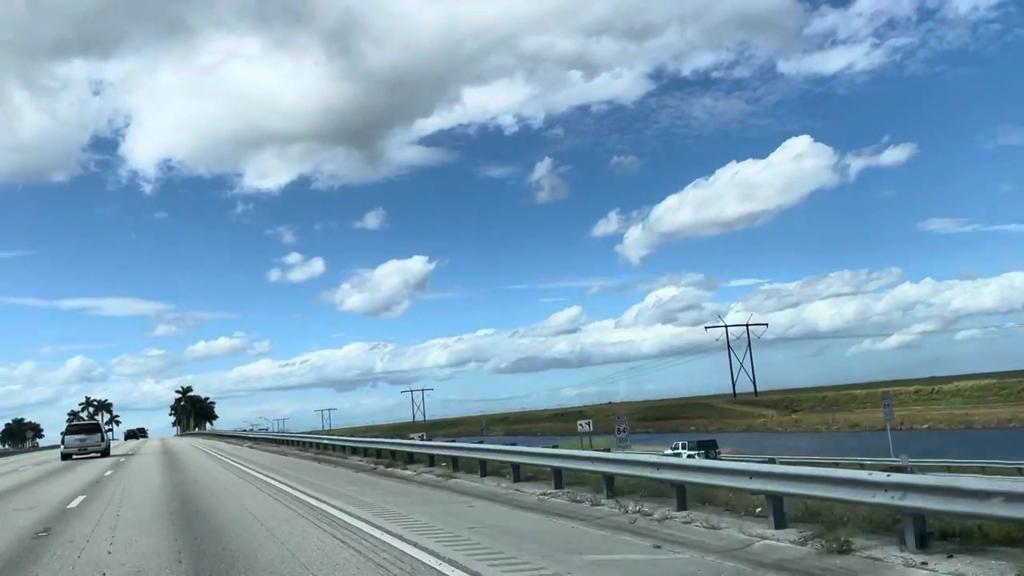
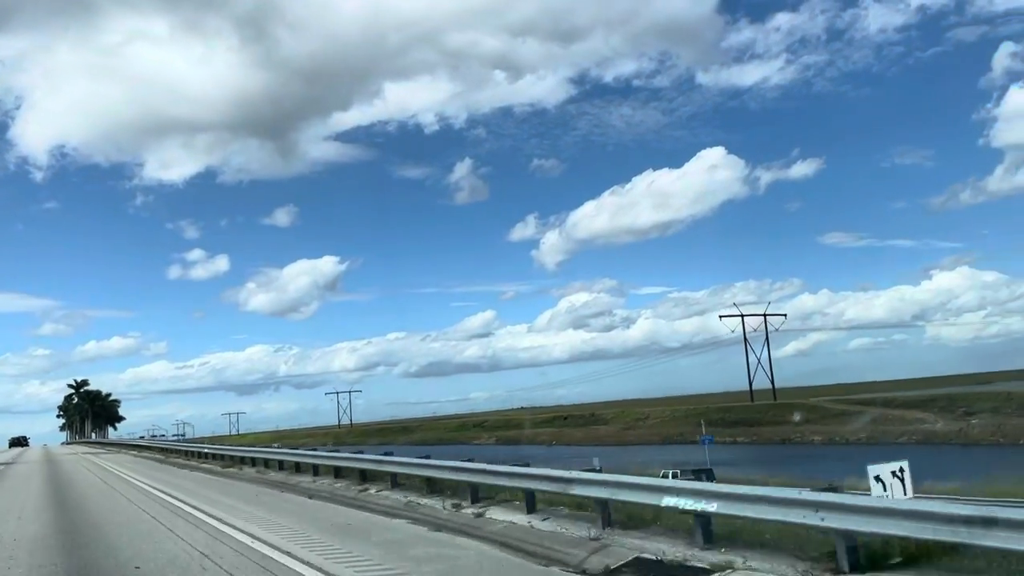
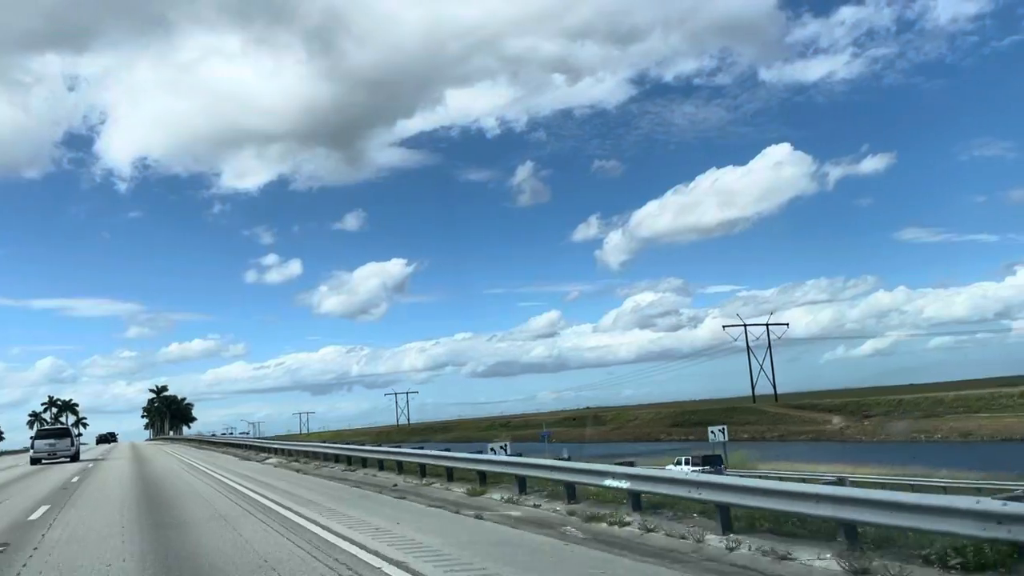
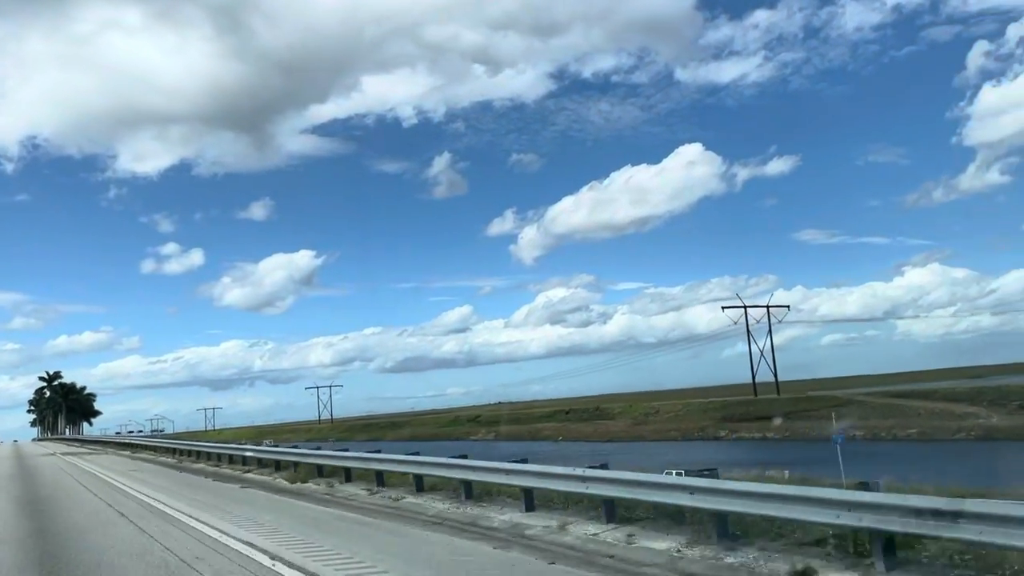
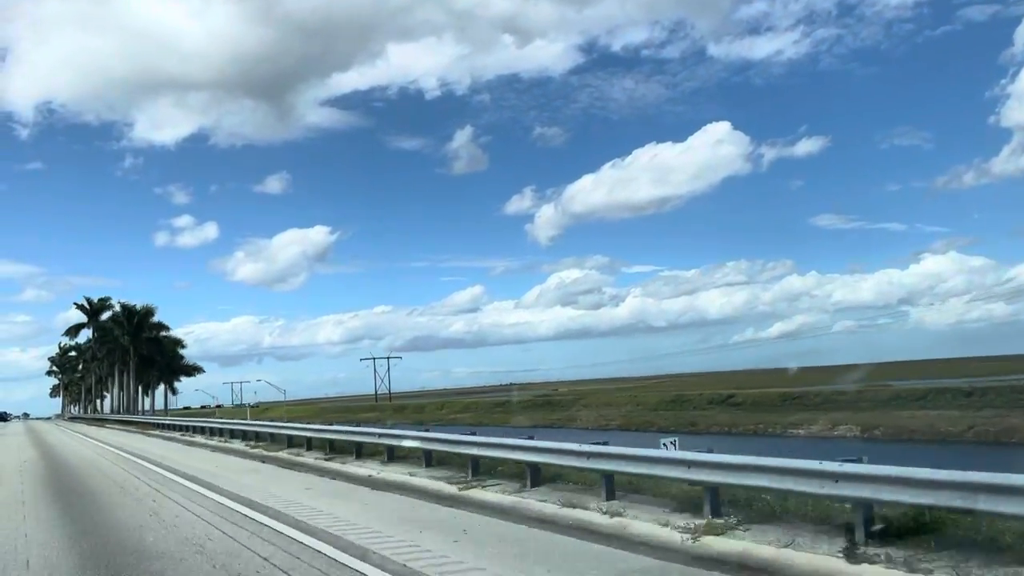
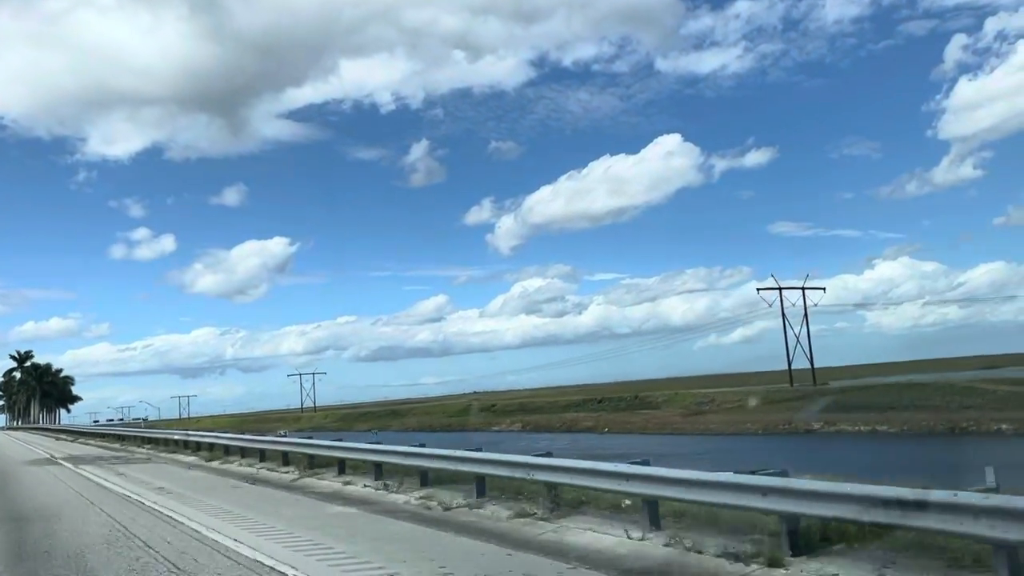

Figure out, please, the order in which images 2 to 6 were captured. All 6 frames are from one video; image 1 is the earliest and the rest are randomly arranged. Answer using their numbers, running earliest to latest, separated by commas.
3, 2, 4, 6, 5
